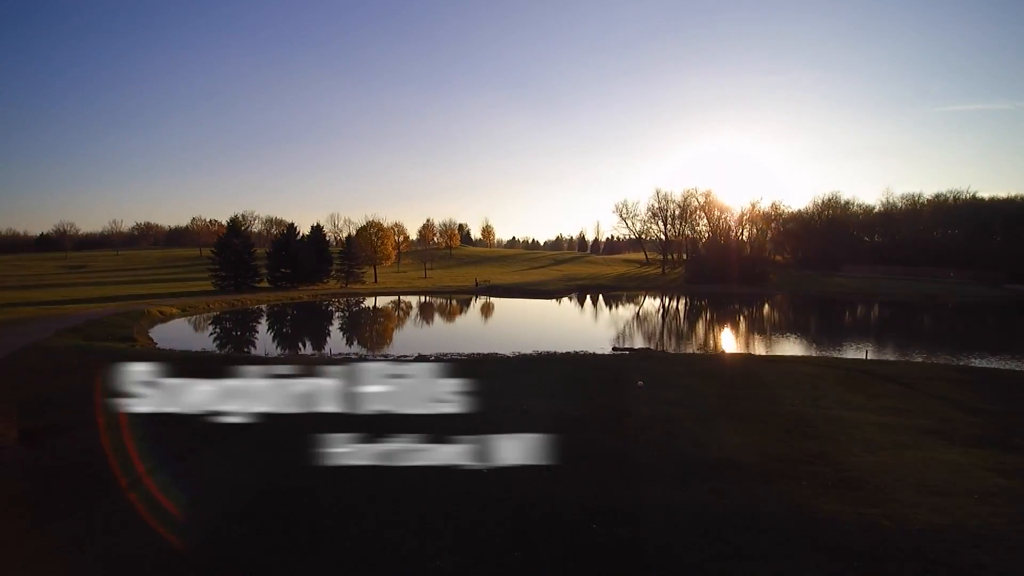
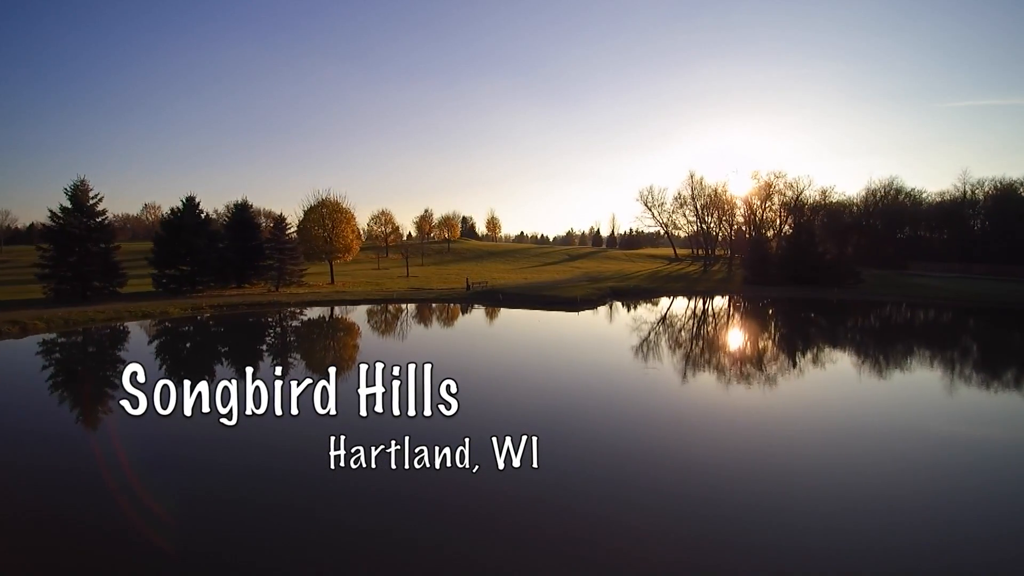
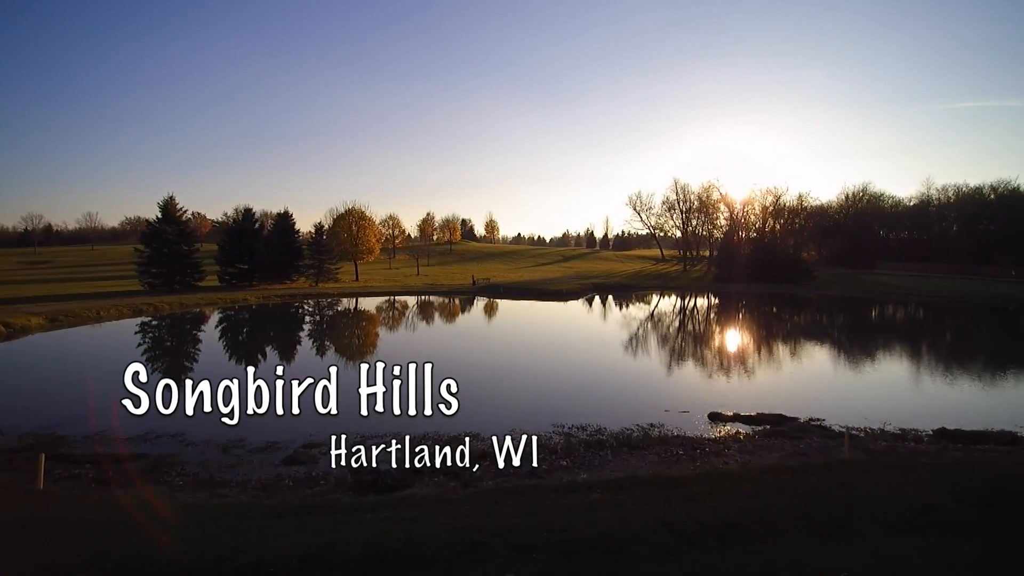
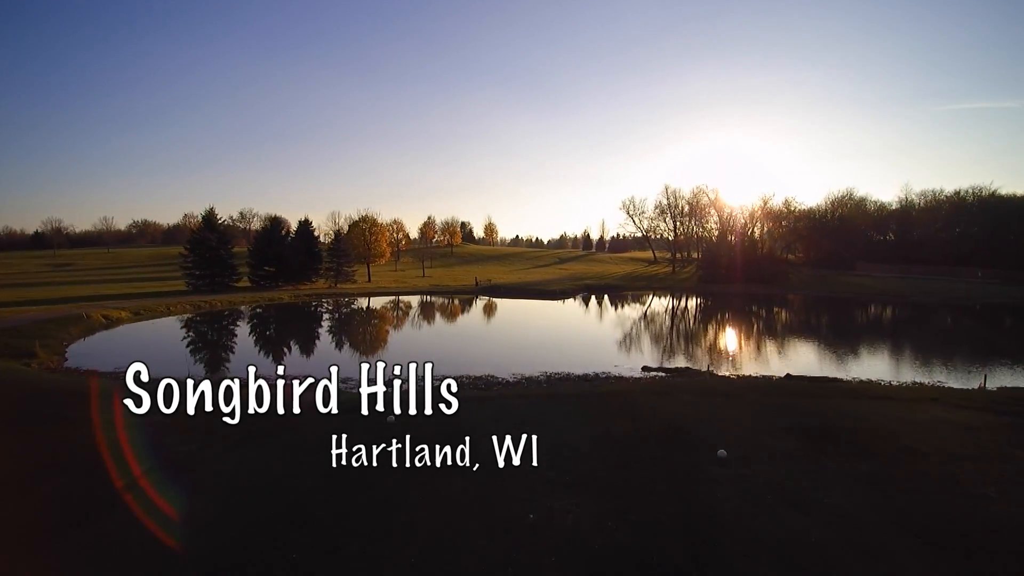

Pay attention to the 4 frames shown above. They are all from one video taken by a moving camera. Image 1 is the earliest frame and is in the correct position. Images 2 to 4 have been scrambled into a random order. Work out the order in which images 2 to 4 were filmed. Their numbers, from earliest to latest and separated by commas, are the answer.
4, 3, 2
